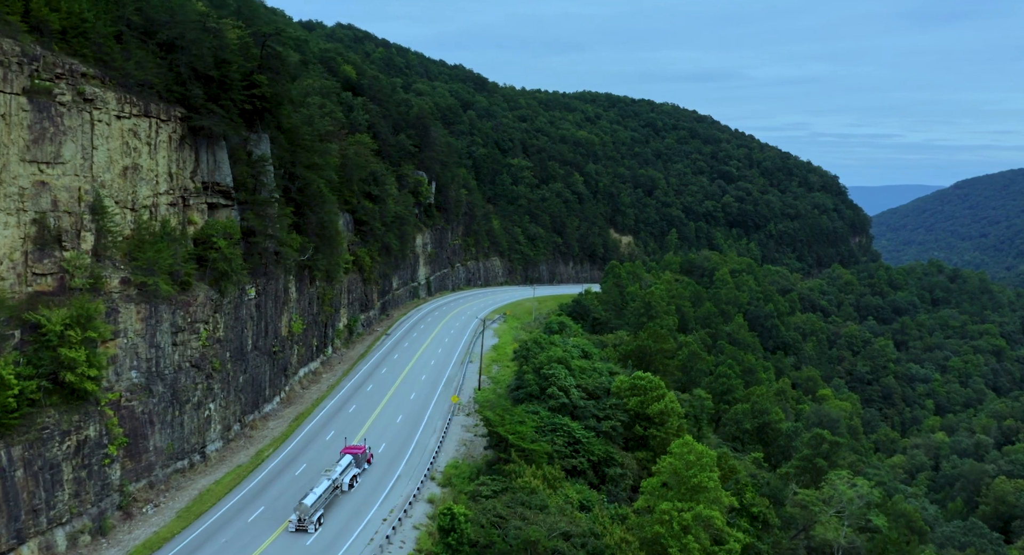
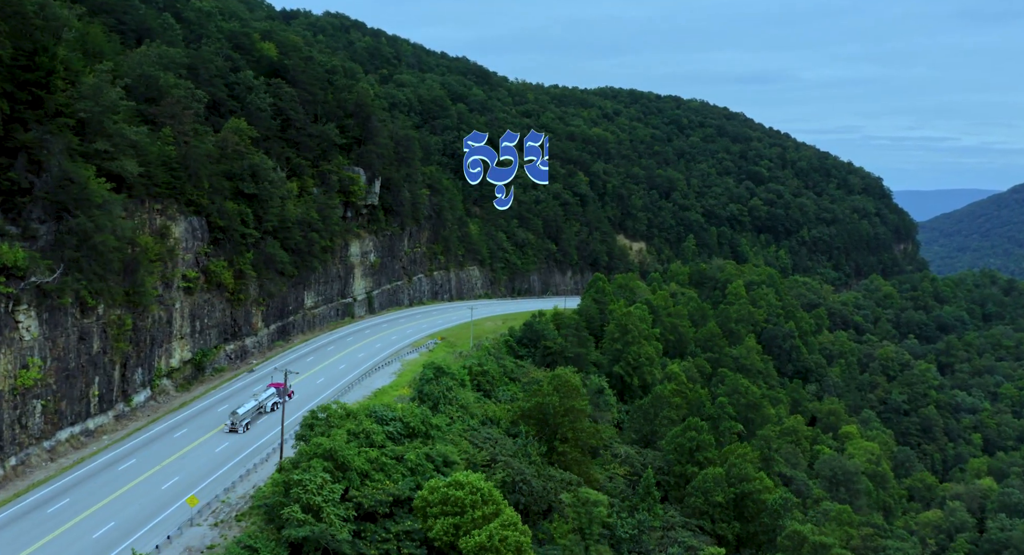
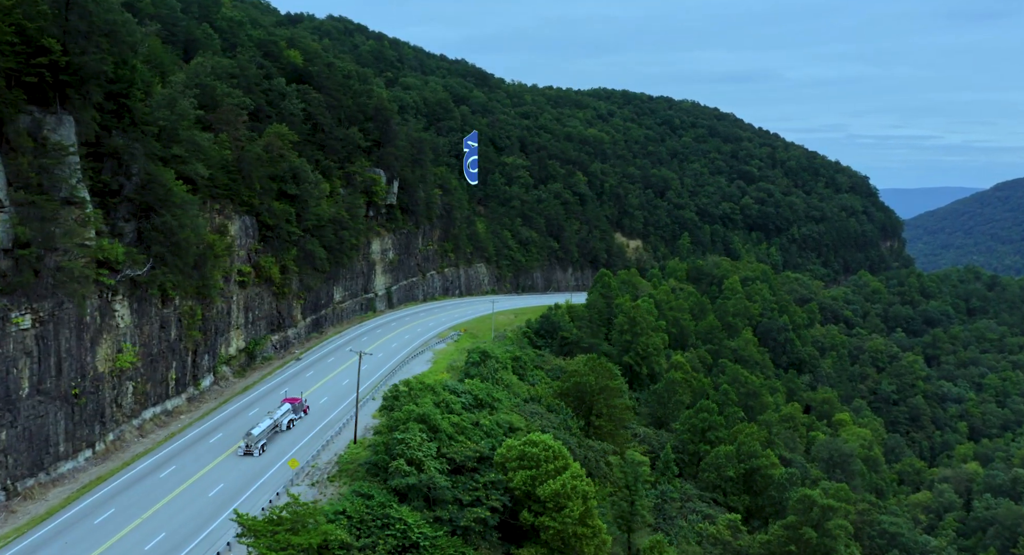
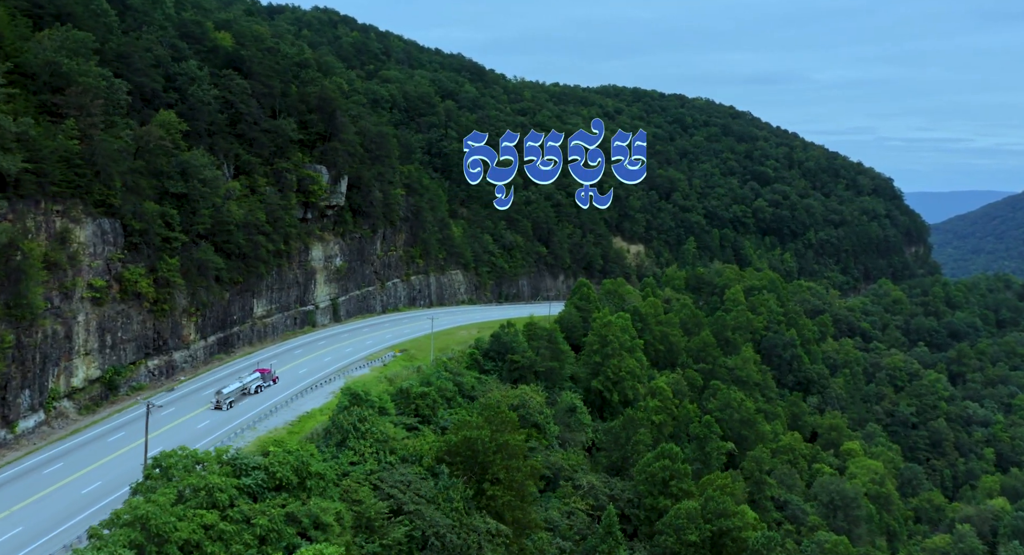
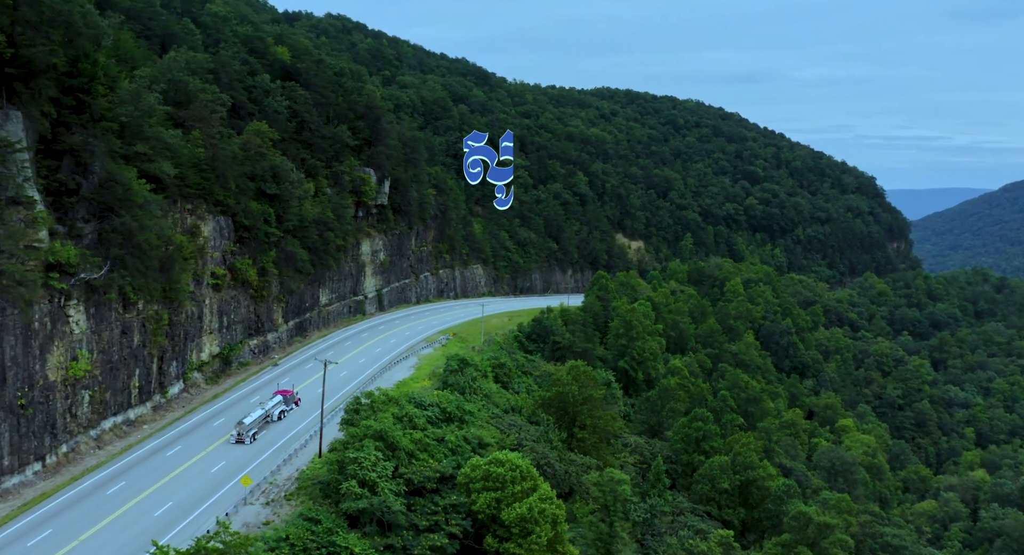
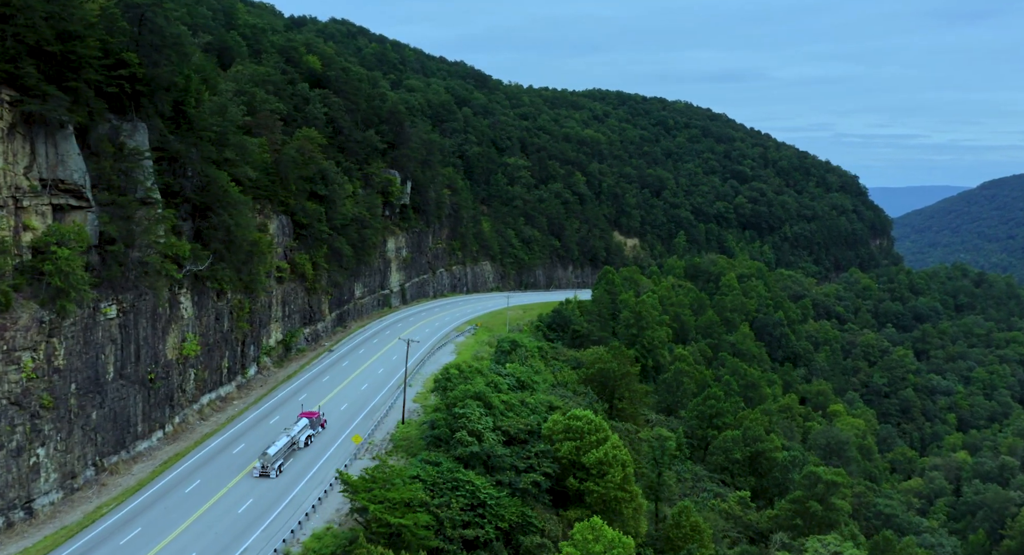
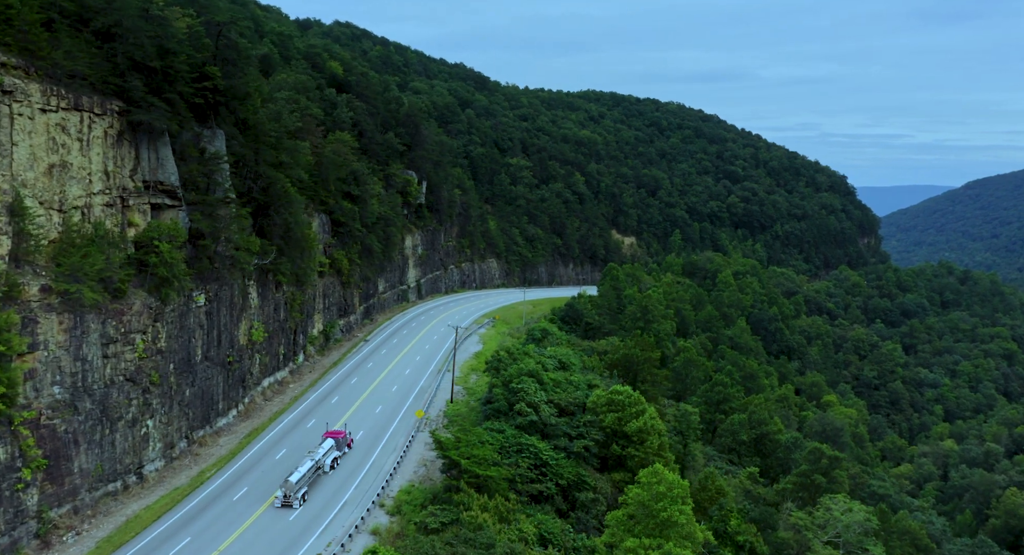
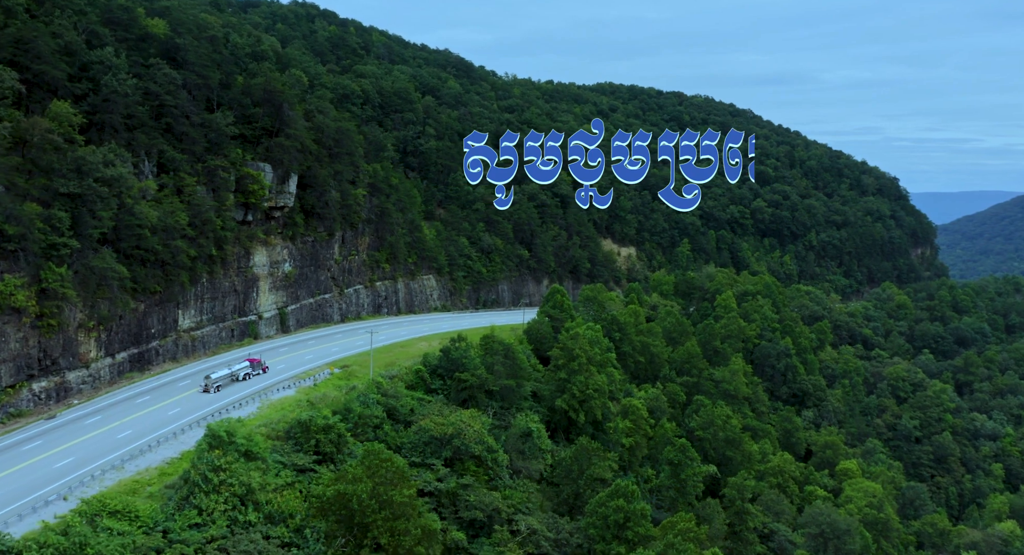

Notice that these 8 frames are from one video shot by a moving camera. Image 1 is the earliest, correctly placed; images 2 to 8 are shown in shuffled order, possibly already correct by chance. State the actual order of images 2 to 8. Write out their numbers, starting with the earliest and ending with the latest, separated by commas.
7, 6, 3, 5, 2, 4, 8
